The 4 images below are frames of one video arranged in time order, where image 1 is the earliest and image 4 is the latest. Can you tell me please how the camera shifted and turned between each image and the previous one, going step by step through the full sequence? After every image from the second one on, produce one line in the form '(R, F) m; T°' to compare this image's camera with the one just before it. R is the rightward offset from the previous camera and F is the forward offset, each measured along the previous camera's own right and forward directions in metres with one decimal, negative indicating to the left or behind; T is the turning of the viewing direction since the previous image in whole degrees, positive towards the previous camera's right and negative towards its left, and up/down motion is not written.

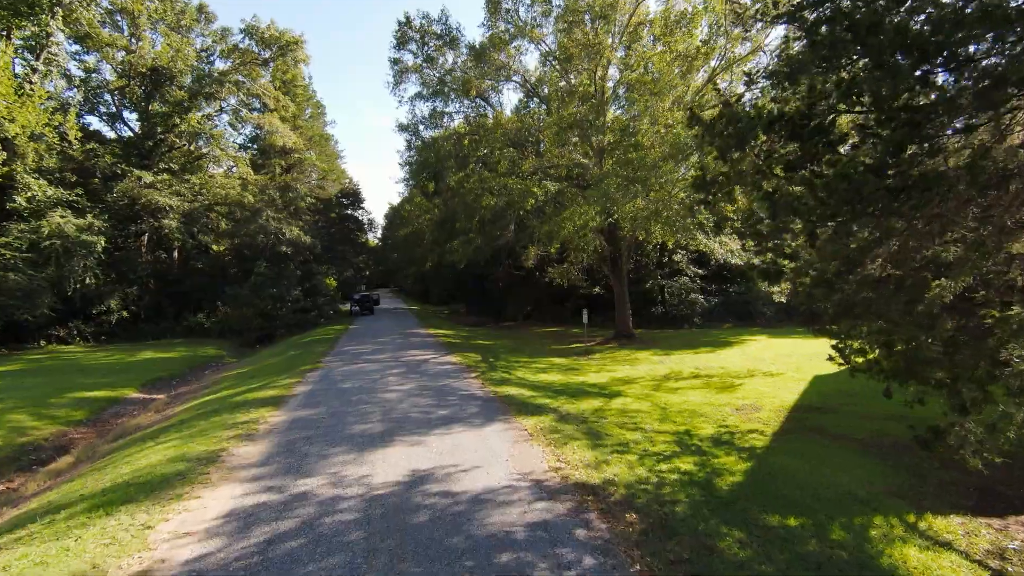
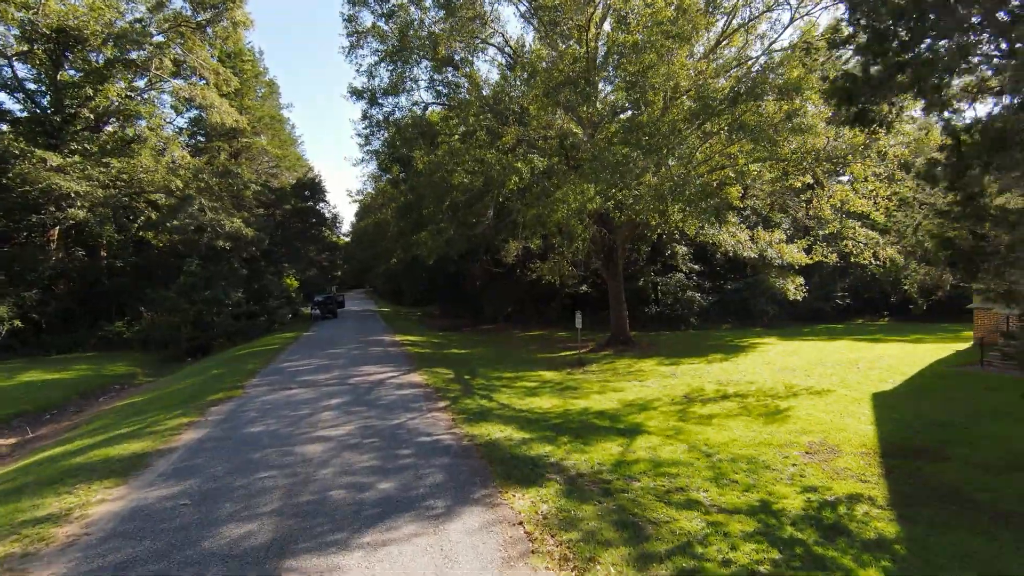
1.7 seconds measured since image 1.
(0.0, +3.2) m; +3°
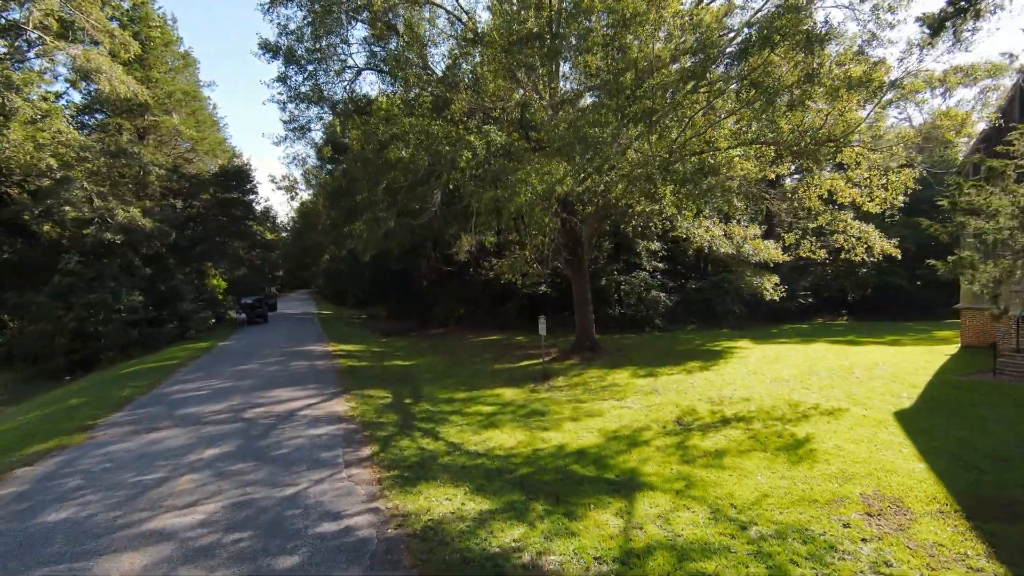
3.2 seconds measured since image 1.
(0.0, +2.5) m; +5°
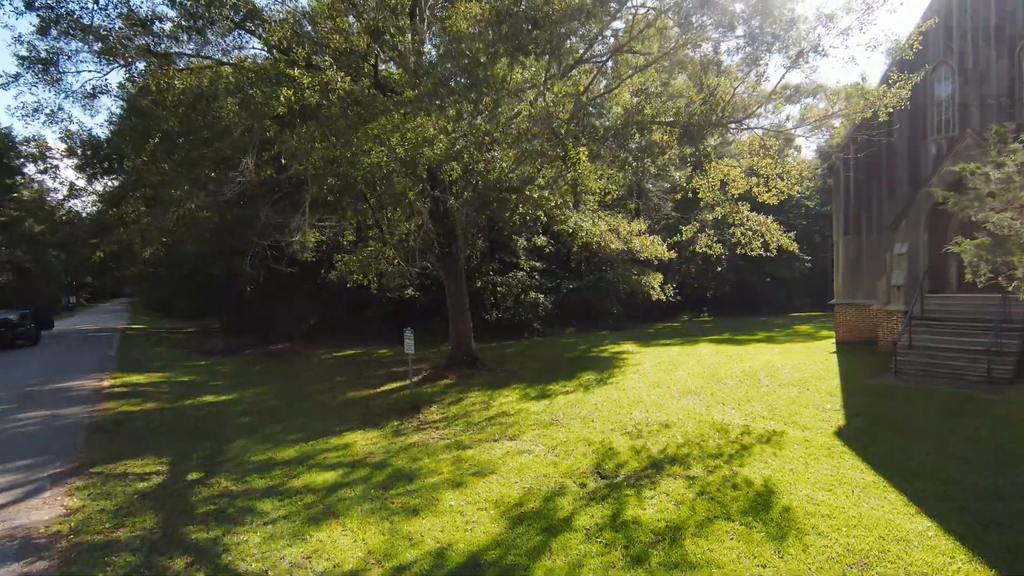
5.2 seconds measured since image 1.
(+0.2, +3.1) m; +15°
